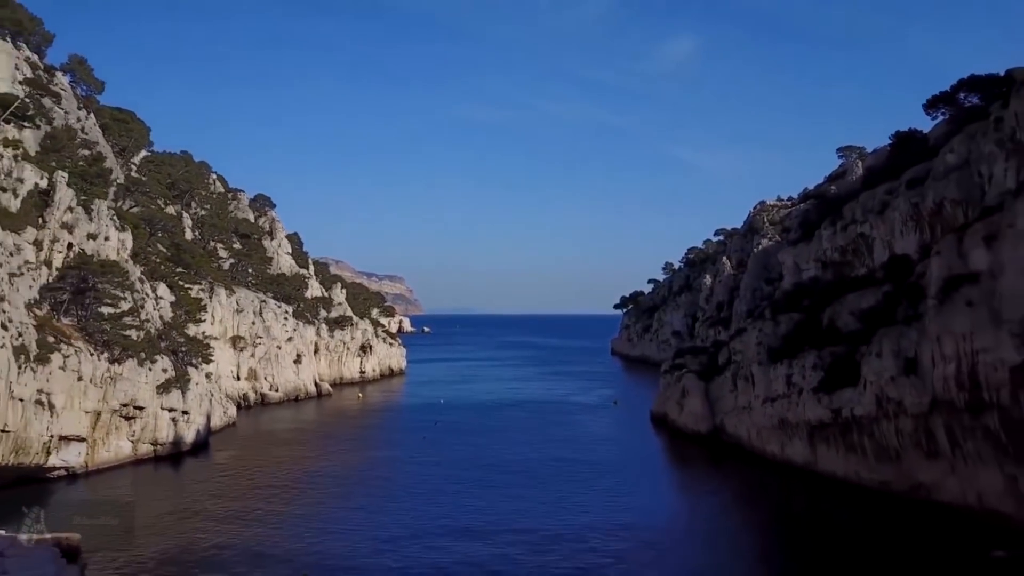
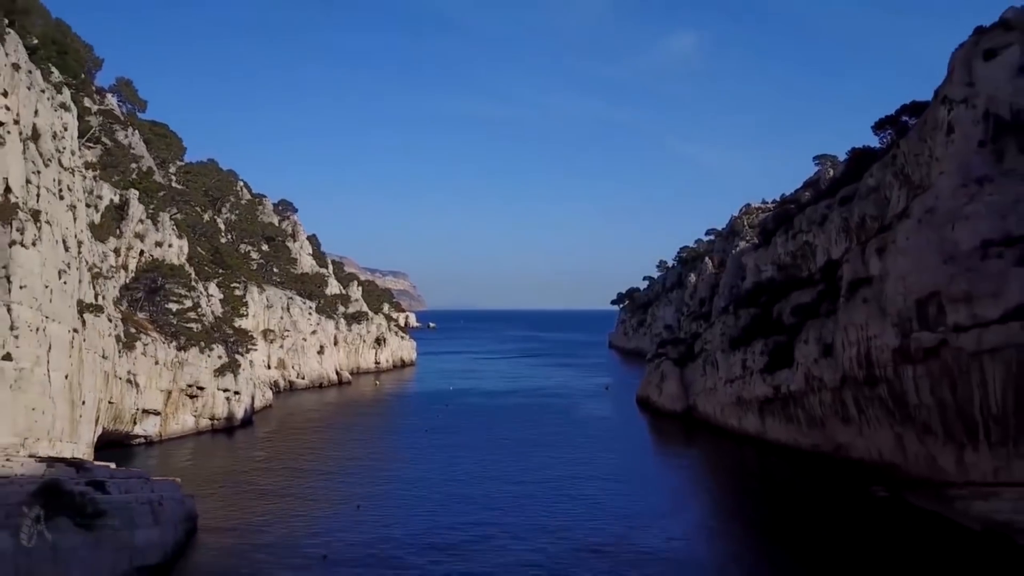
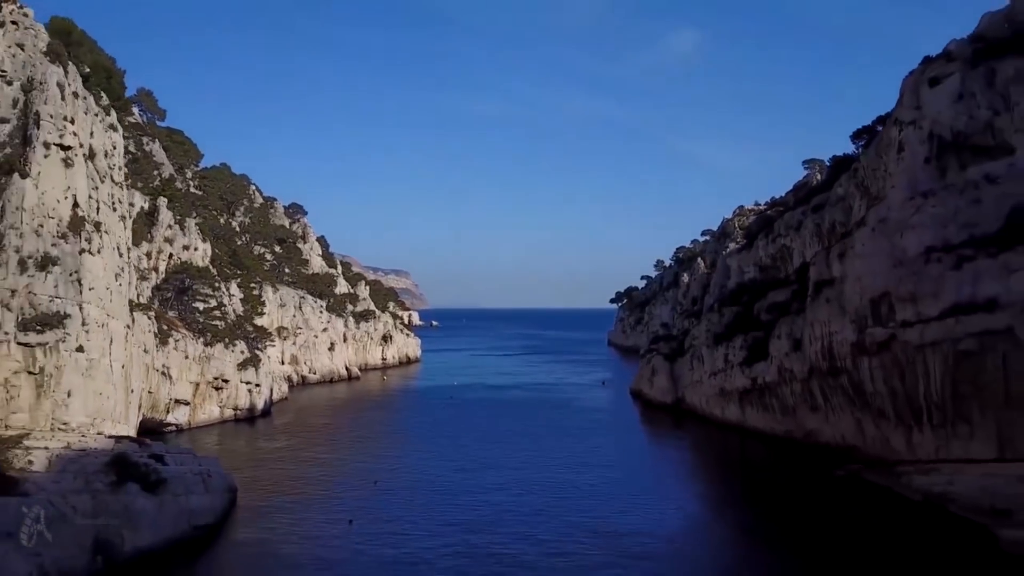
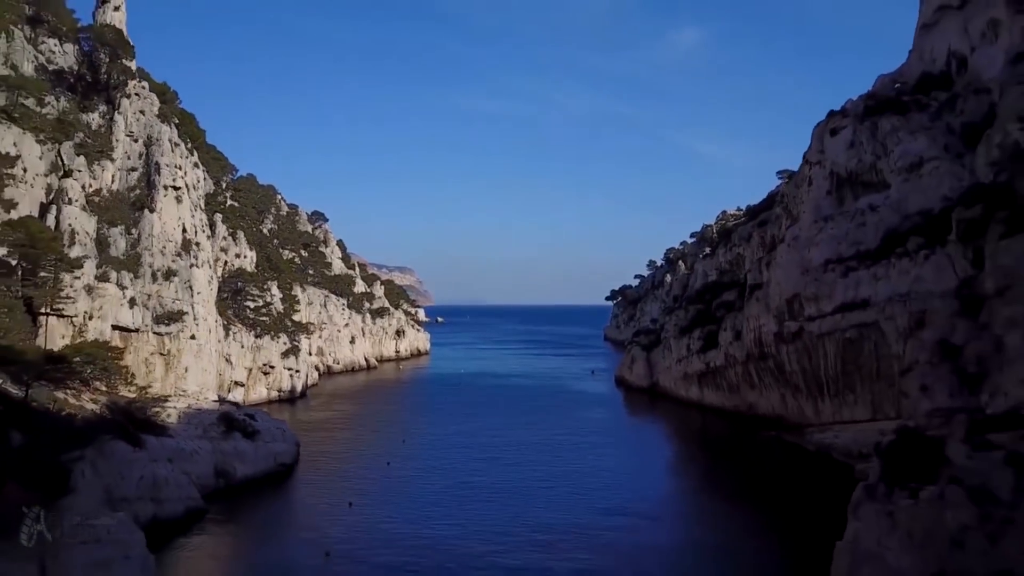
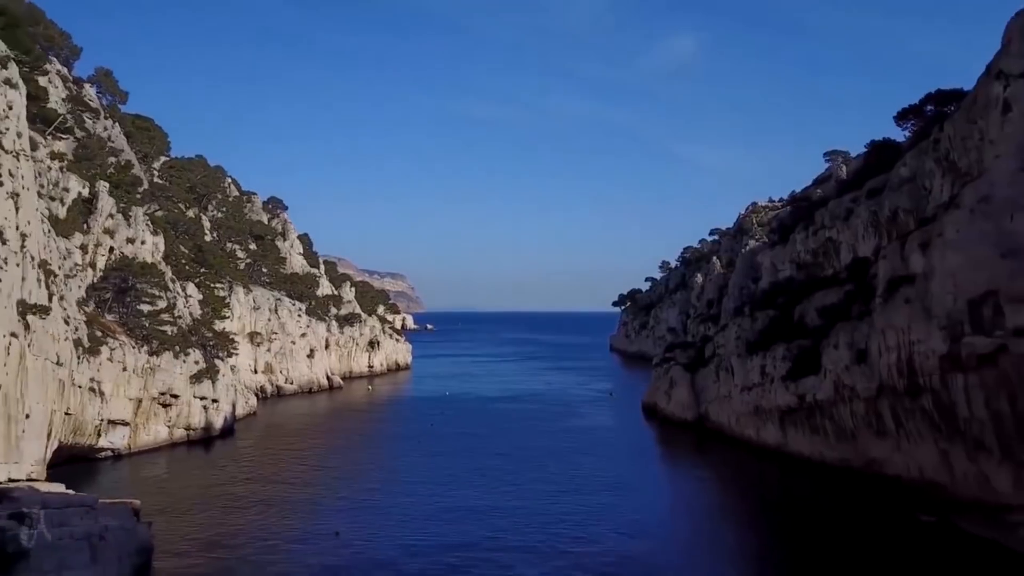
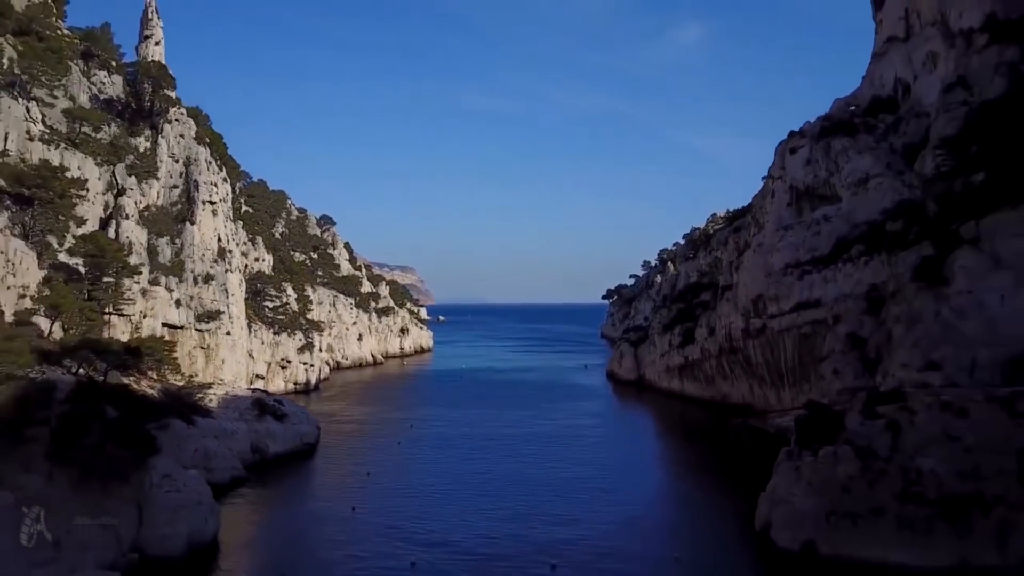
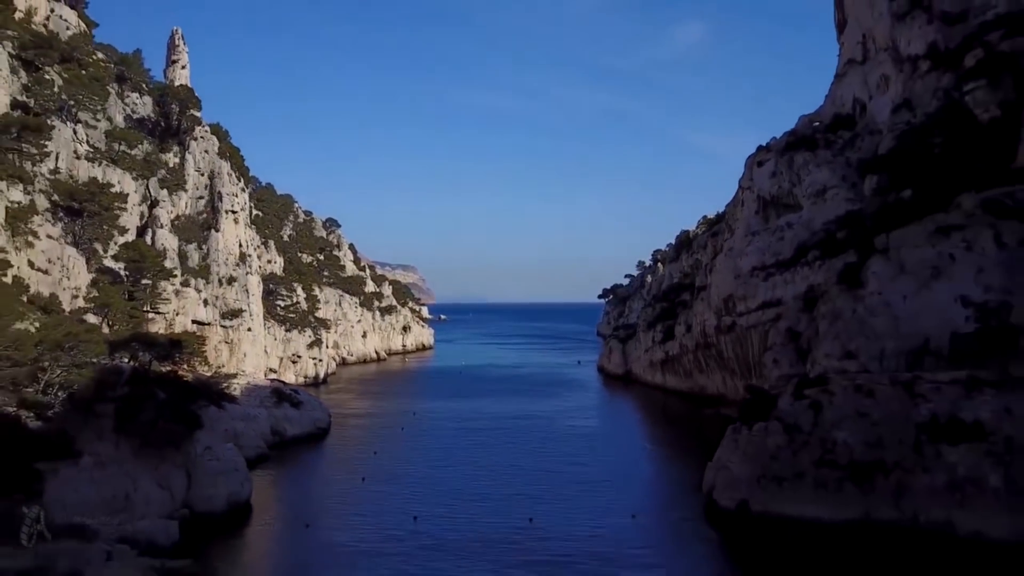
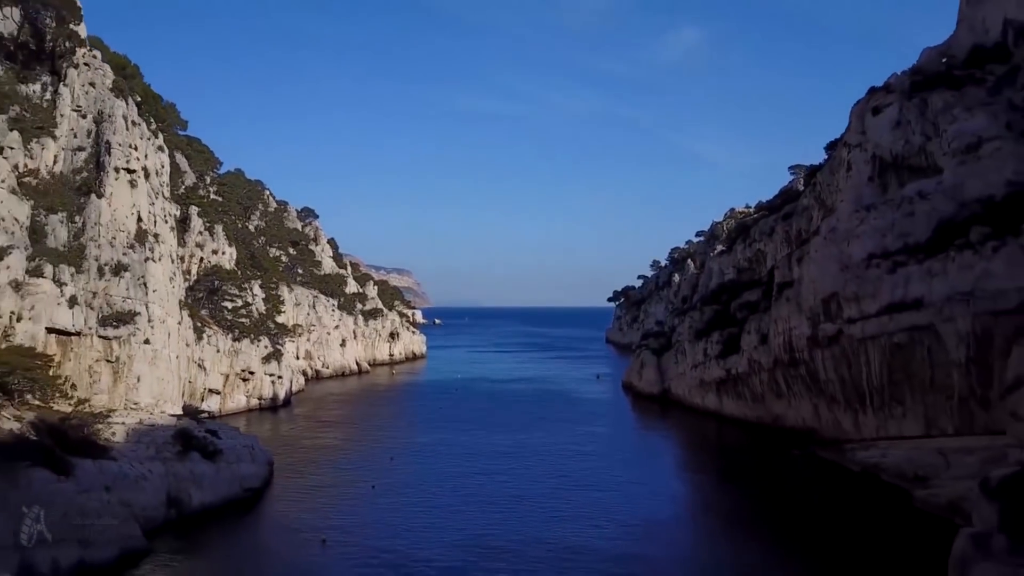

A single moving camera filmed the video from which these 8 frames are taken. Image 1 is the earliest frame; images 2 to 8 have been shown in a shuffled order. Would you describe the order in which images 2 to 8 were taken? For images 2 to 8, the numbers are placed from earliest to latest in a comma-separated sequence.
5, 2, 3, 8, 4, 6, 7
